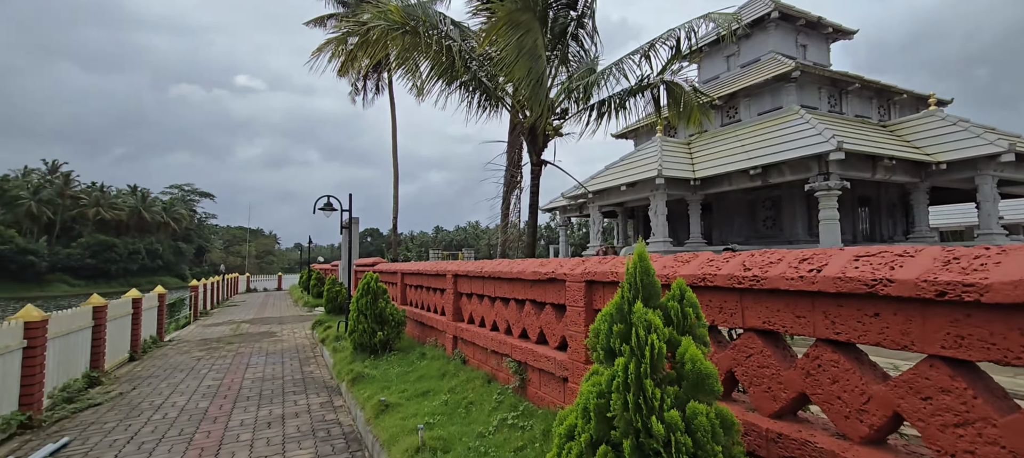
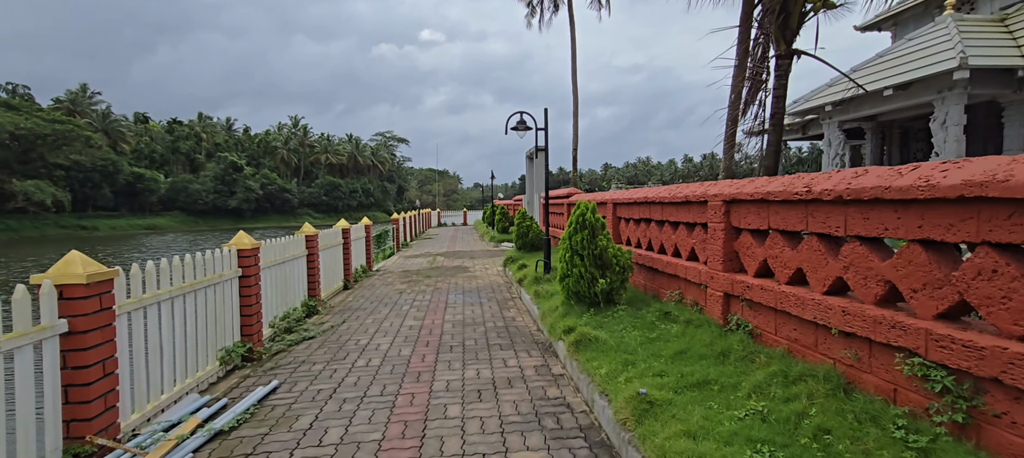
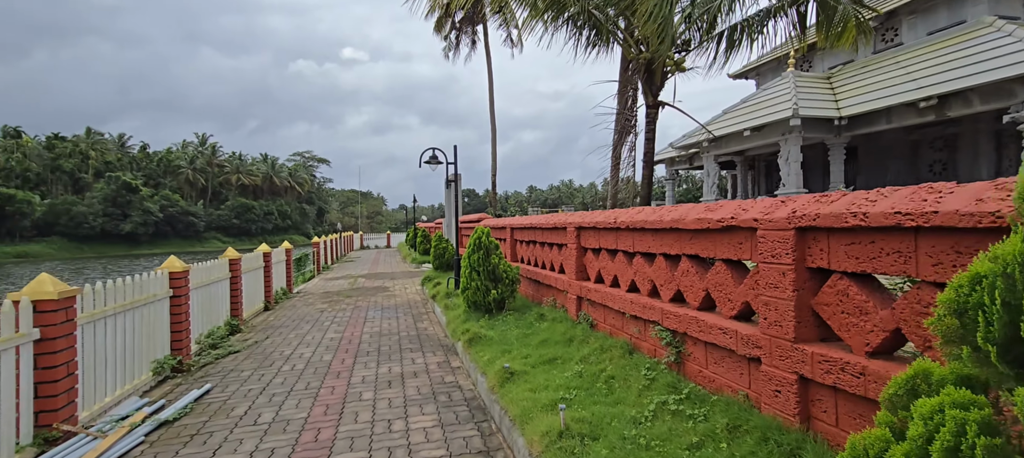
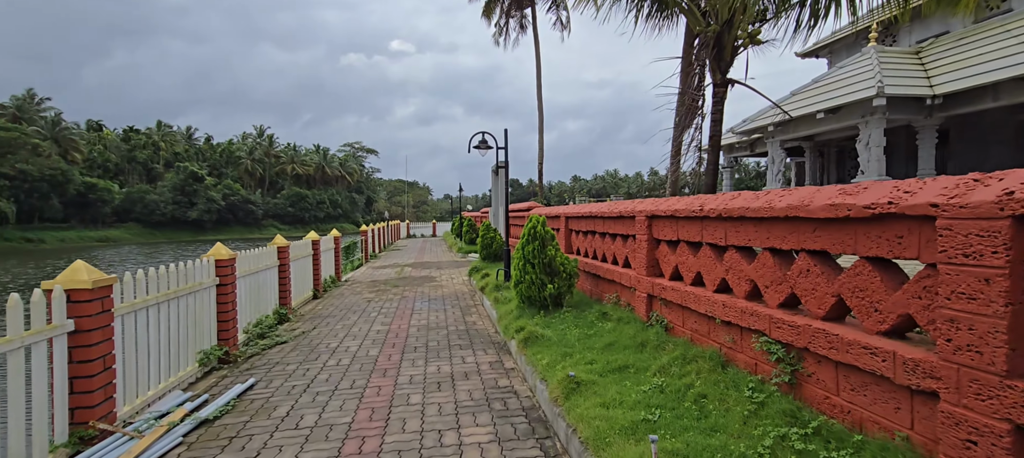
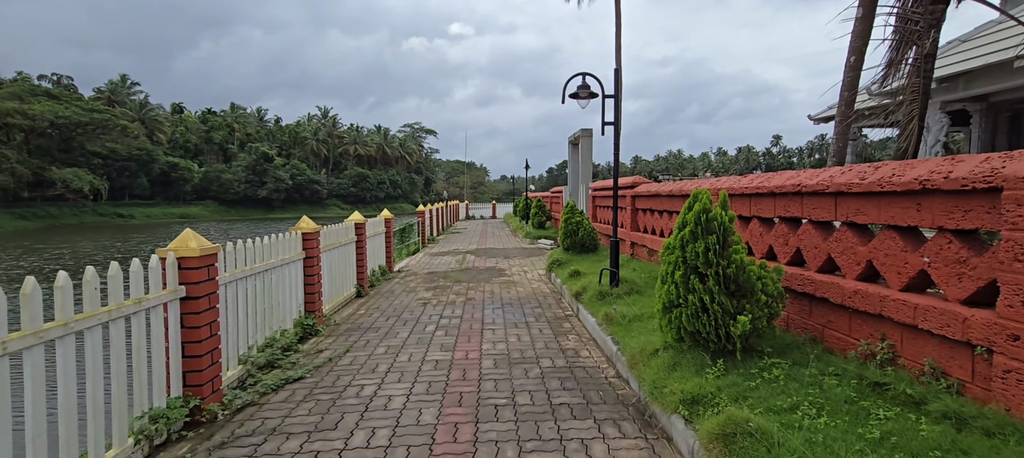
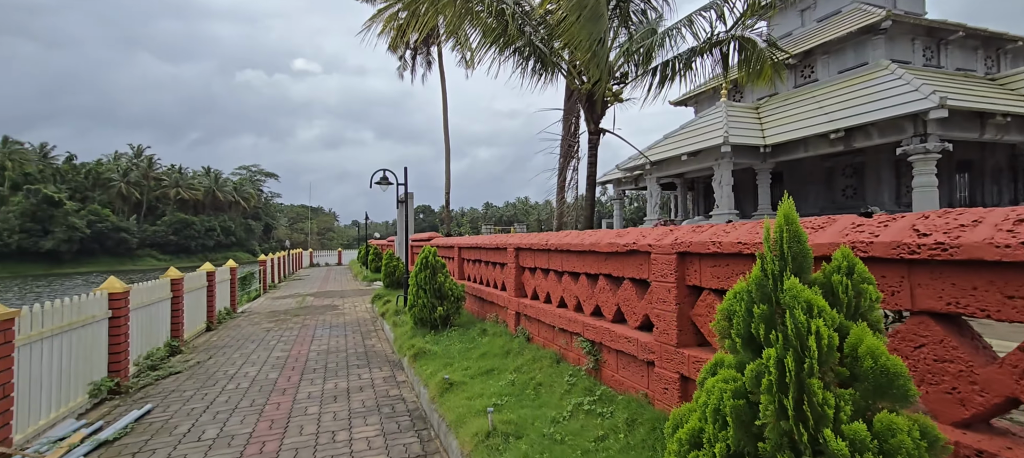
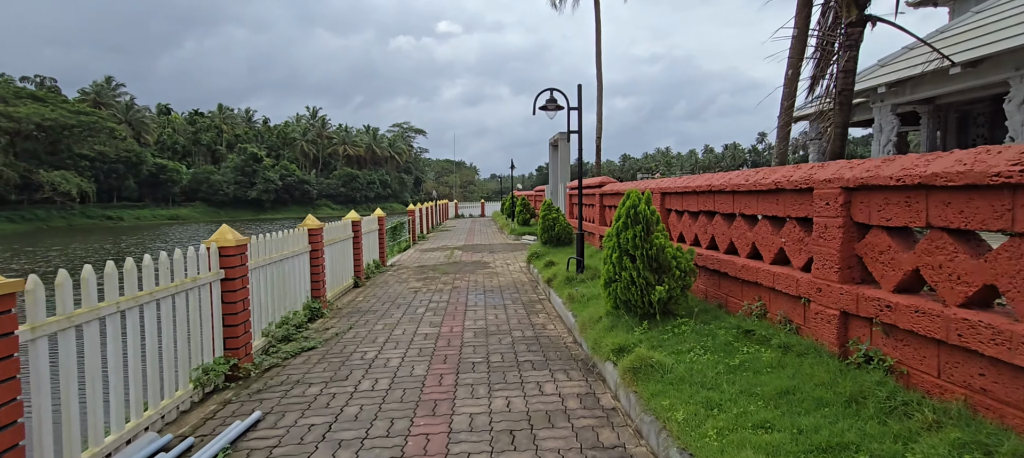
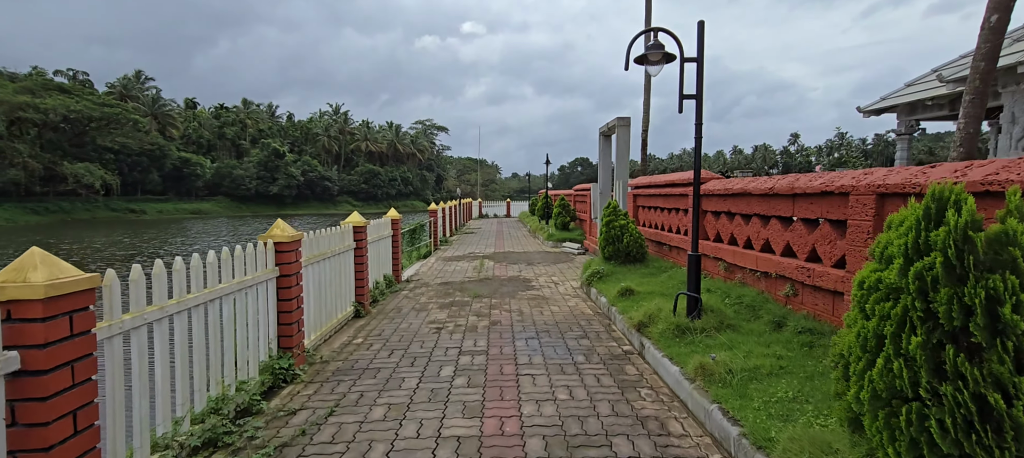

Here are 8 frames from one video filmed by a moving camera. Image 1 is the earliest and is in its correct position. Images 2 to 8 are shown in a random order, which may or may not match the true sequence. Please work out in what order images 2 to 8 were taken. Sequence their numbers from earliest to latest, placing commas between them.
6, 3, 4, 2, 7, 5, 8
